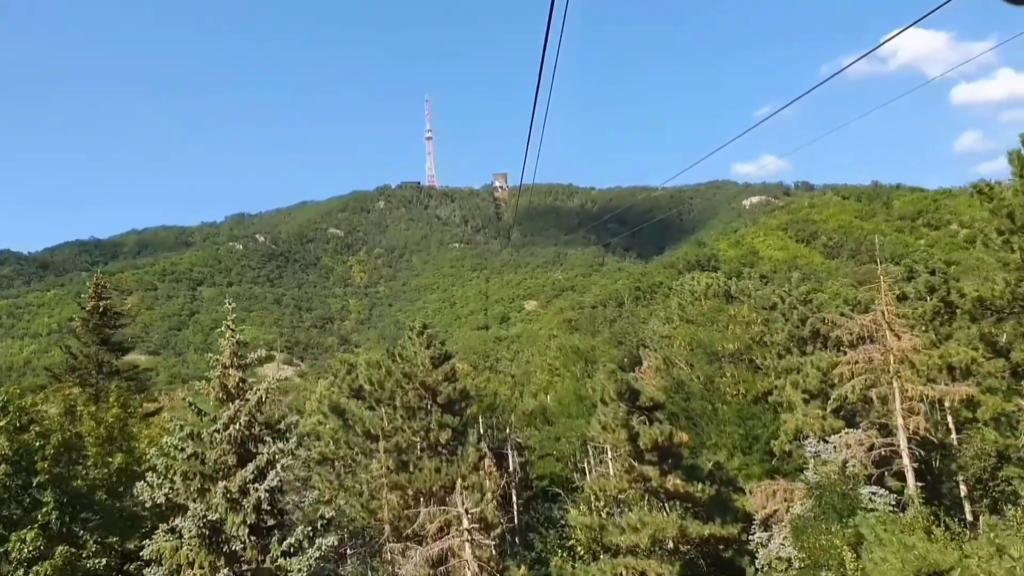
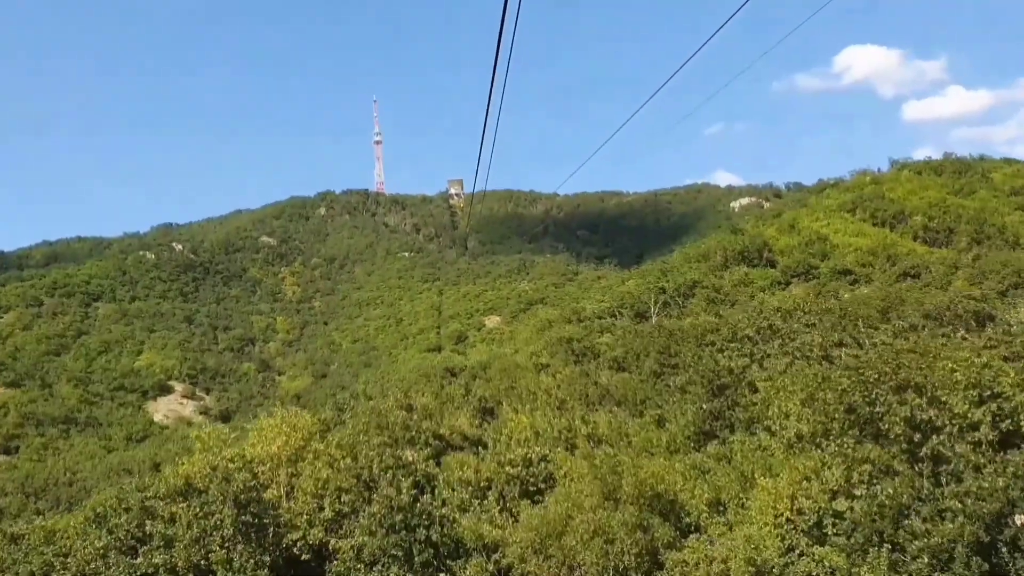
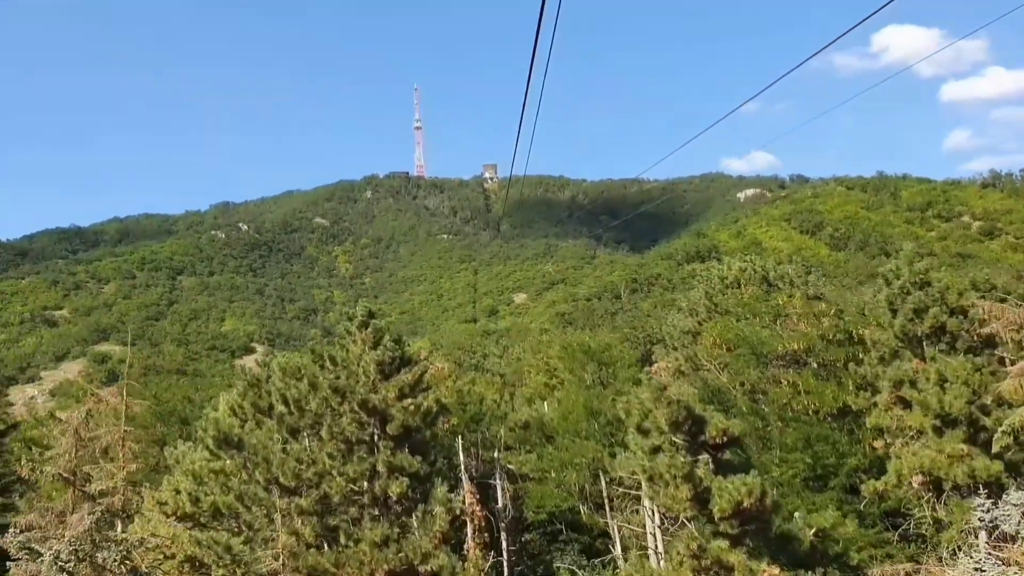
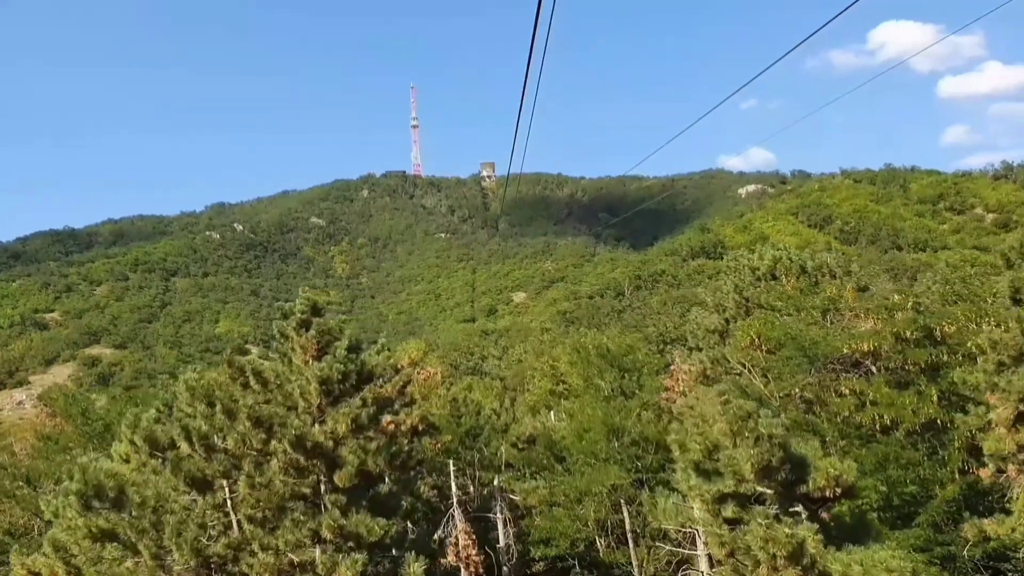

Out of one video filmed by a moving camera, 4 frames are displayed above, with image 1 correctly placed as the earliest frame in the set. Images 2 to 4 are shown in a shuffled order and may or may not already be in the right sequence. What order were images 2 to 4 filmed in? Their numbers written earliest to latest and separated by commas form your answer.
3, 4, 2
